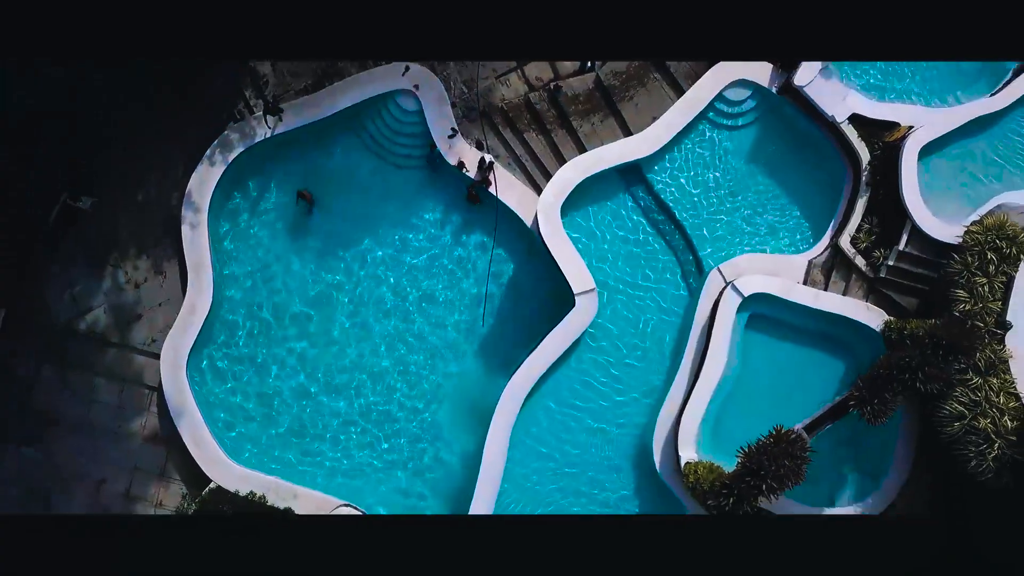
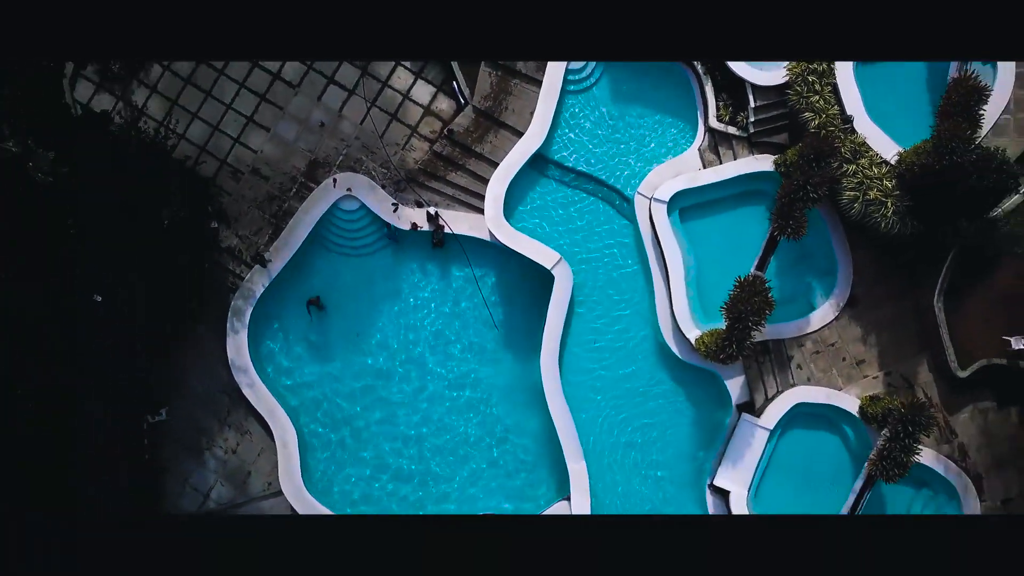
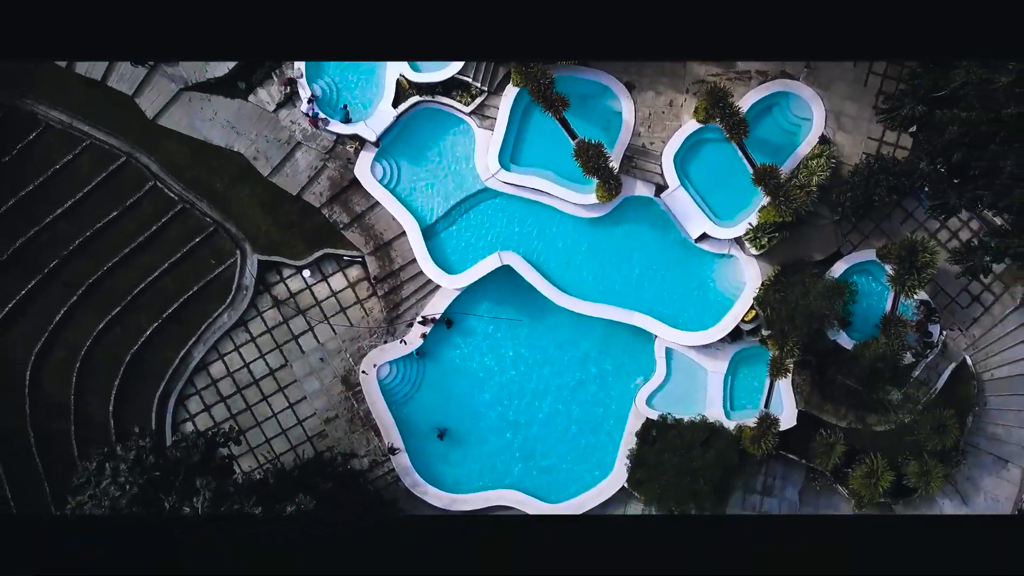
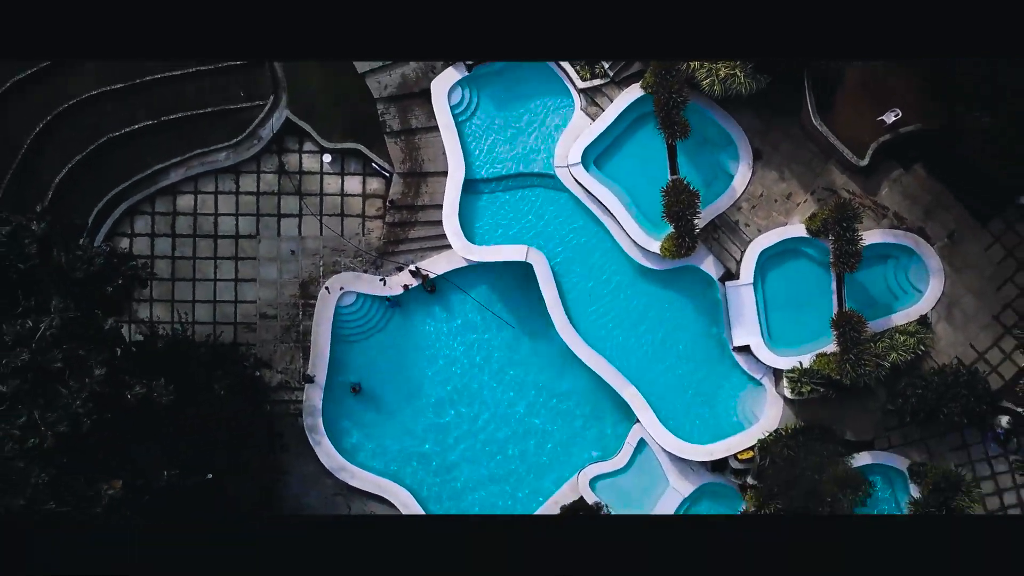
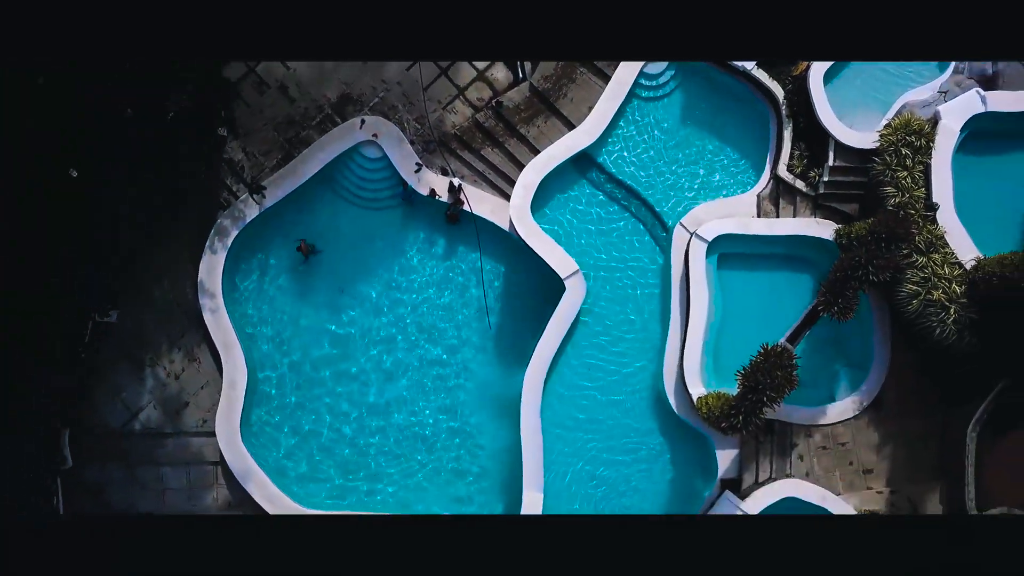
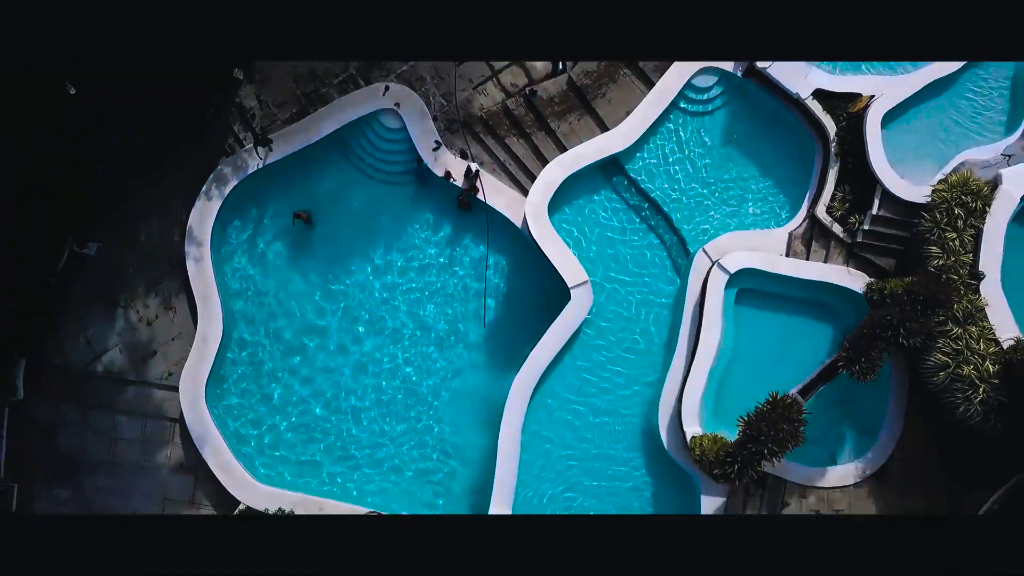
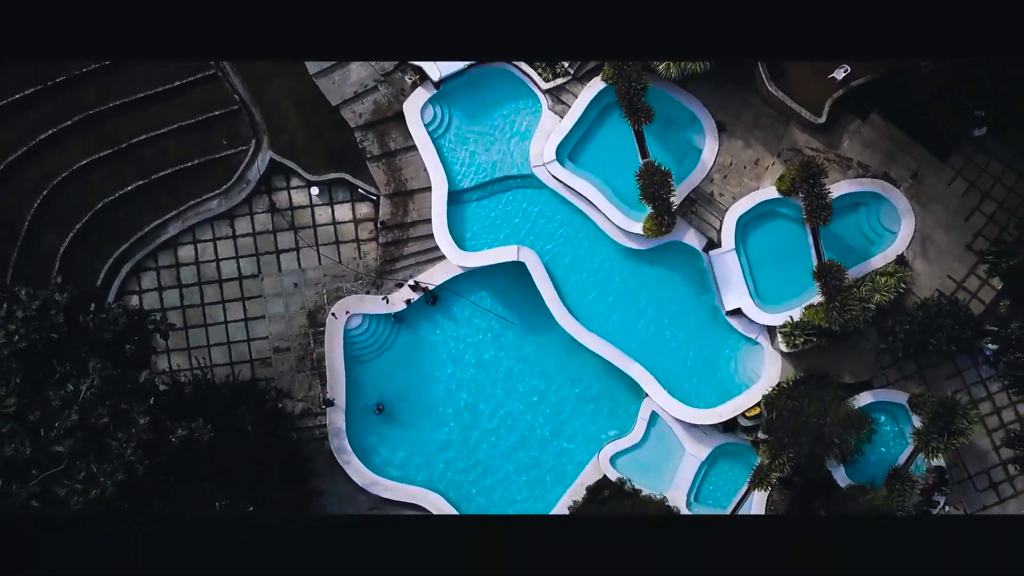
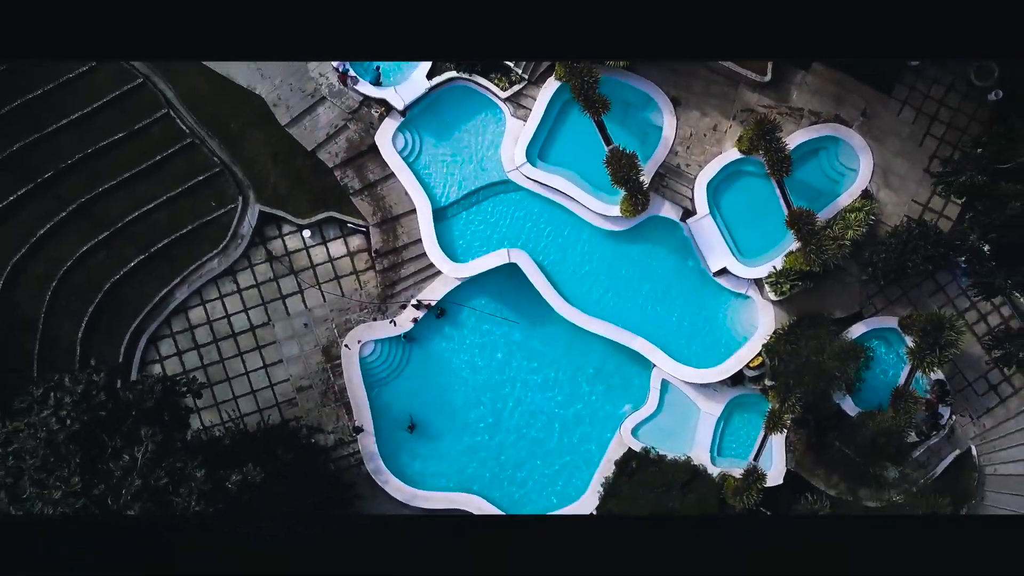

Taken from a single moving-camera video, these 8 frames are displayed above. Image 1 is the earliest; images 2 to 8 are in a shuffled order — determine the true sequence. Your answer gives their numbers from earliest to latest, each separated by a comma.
6, 5, 2, 4, 7, 8, 3
